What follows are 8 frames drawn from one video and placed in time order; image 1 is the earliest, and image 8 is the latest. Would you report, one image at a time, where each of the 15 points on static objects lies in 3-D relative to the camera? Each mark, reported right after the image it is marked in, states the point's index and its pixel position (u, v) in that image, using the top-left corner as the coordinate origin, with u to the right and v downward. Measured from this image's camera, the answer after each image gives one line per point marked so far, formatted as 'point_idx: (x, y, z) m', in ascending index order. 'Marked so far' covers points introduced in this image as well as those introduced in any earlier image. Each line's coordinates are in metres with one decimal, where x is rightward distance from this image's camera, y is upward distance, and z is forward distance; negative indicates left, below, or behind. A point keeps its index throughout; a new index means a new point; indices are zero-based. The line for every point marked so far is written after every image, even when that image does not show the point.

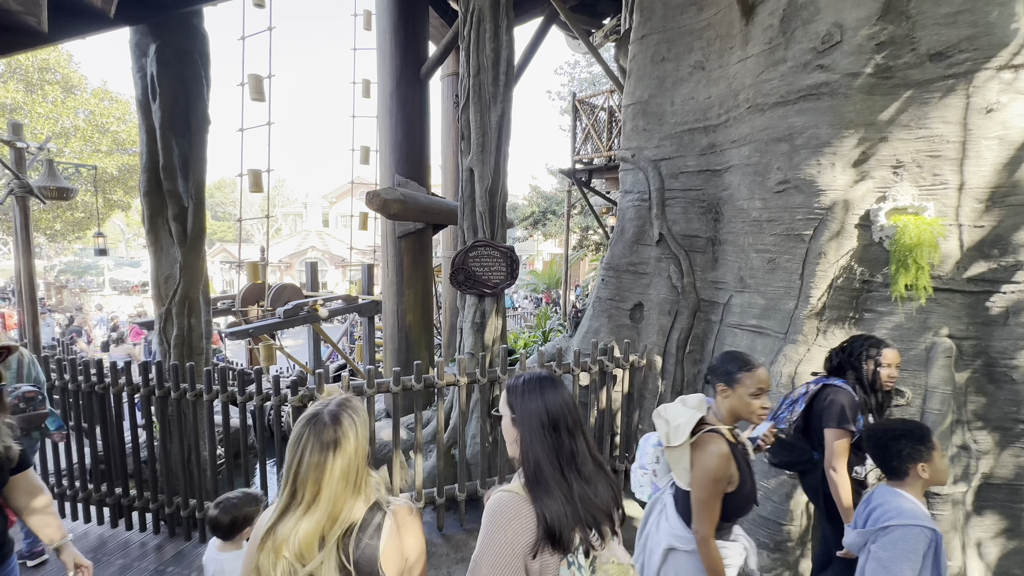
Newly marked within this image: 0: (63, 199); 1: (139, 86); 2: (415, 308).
0: (-5.9, +1.2, +5.8) m
1: (-3.0, +1.6, +3.6) m
2: (-1.2, -0.3, +5.5) m
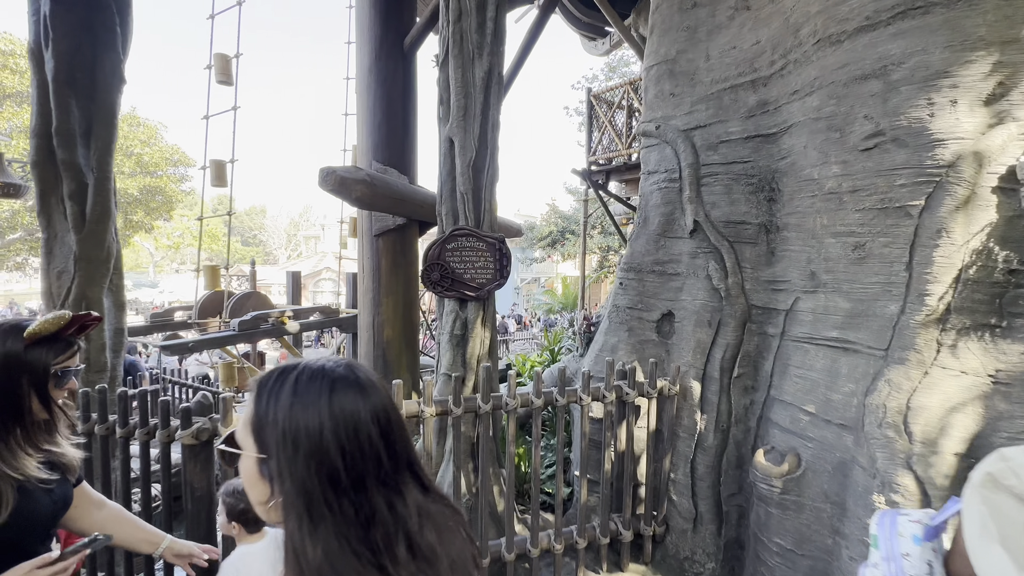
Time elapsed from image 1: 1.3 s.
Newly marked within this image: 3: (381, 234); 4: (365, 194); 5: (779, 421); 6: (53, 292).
0: (-5.9, +1.1, +5.2) m
1: (-3.1, +1.7, +2.9) m
2: (-1.2, -0.3, +4.6) m
3: (-1.3, +0.5, +4.5) m
4: (-1.2, +0.7, +3.6) m
5: (+1.7, -0.8, +2.8) m
6: (-3.1, 0.0, +3.0) m
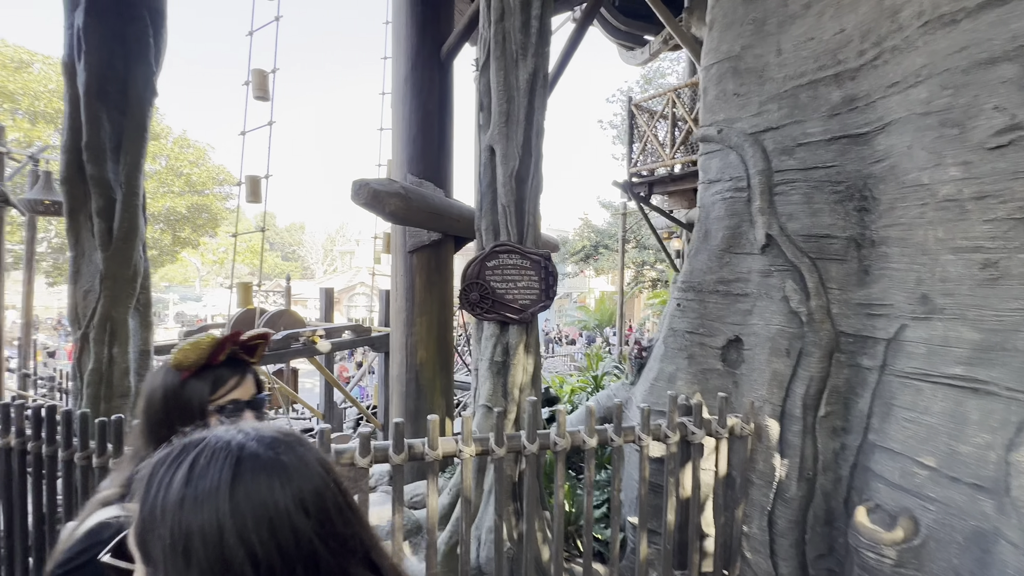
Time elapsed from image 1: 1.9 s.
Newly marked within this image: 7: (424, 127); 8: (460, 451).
0: (-5.4, +0.9, +5.3) m
1: (-2.8, +1.5, +2.8) m
2: (-0.8, -0.5, +4.3) m
3: (-0.9, +0.4, +4.2) m
4: (-0.8, +0.6, +3.4) m
5: (+2.0, -1.0, +2.4) m
6: (-2.8, -0.2, +2.9) m
7: (-0.8, +1.5, +4.3) m
8: (-0.3, -0.9, +2.4) m
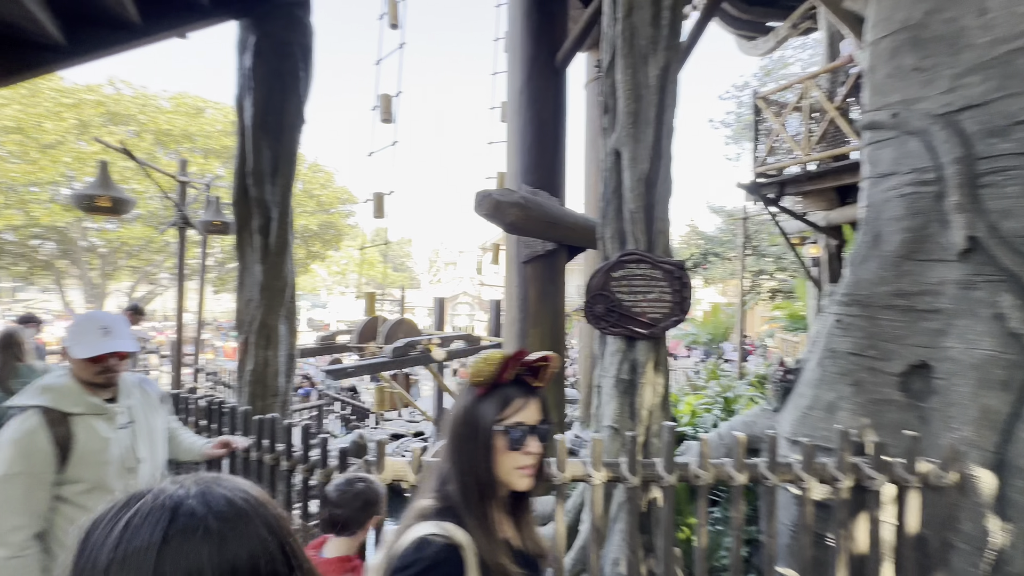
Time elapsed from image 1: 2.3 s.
0: (-4.0, +0.8, +6.2) m
1: (-2.0, +1.5, +3.2) m
2: (+0.3, -0.6, +4.2) m
3: (+0.2, +0.3, +4.2) m
4: (0.0, +0.5, +3.3) m
5: (+2.6, -1.0, +1.7) m
6: (-1.9, -0.2, +3.2) m
7: (+0.3, +1.4, +4.2) m
8: (+0.4, -0.9, +2.2) m
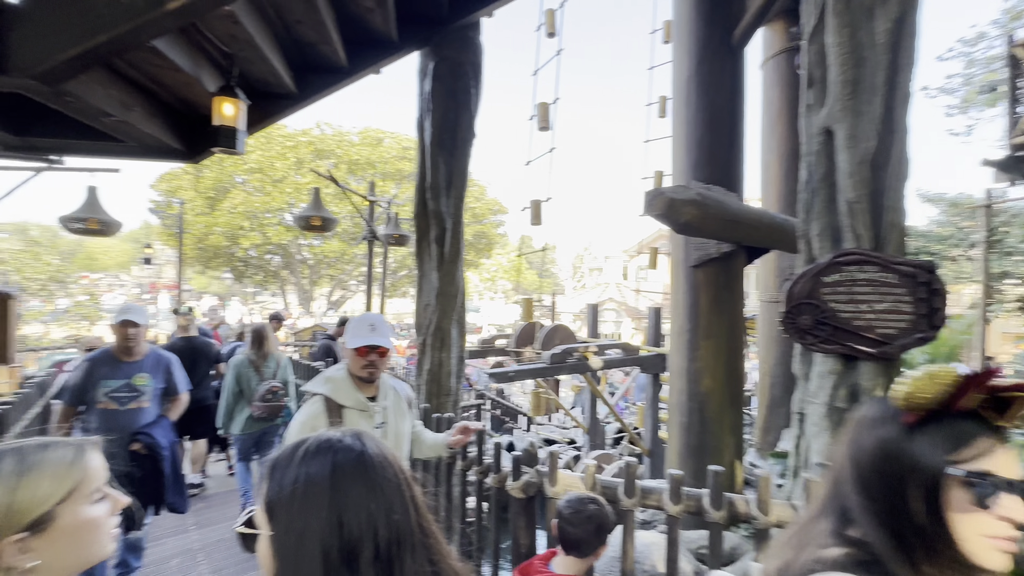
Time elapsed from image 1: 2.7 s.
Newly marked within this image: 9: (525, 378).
0: (-1.7, +0.7, +7.0) m
1: (-0.7, +1.4, +3.6) m
2: (+1.7, -0.7, +3.8) m
3: (+1.6, +0.2, +3.8) m
4: (+1.2, +0.5, +3.0) m
5: (+3.1, -1.1, +0.7) m
6: (-0.7, -0.3, +3.5) m
7: (+1.7, +1.4, +3.8) m
8: (+1.2, -1.0, +1.8) m
9: (+0.1, -0.9, +4.4) m
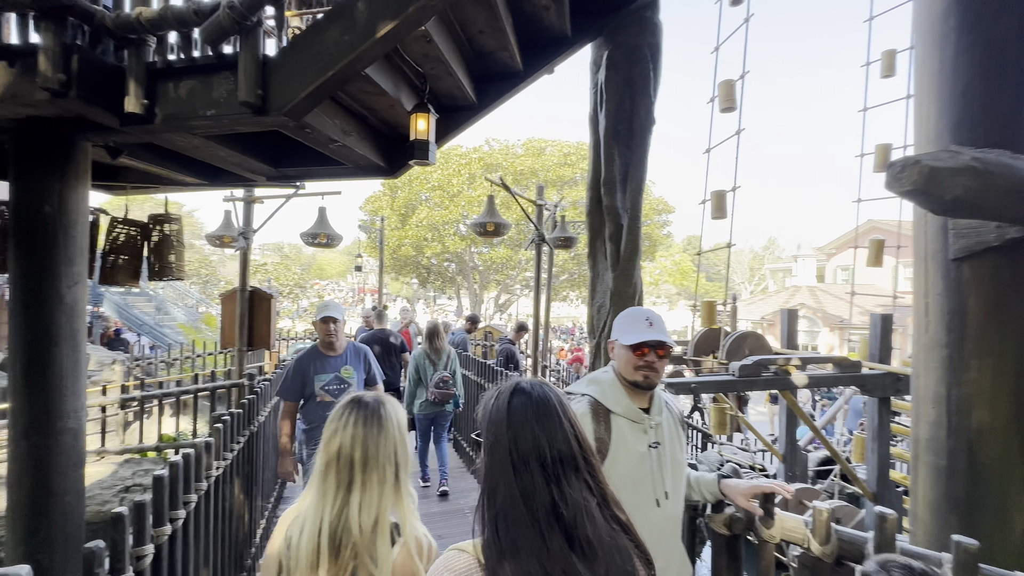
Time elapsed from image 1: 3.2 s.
0: (+0.9, +0.6, +7.0) m
1: (+0.6, +1.4, +3.4) m
2: (+3.0, -0.7, +2.8) m
3: (+2.9, +0.2, +2.8) m
4: (+2.2, +0.5, +2.2) m
5: (+3.2, -1.0, -0.6) m
6: (+0.6, -0.3, +3.3) m
7: (+3.0, +1.4, +2.8) m
8: (+1.8, -1.0, +1.1) m
9: (+1.7, -0.9, +3.9) m
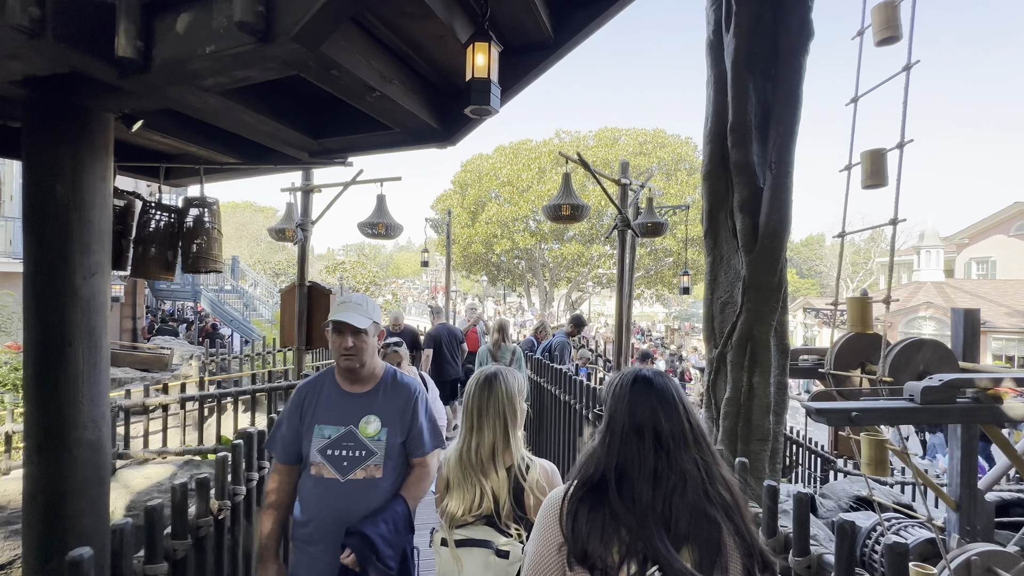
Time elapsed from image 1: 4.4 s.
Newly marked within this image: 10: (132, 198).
0: (+1.9, +0.7, +6.0) m
1: (+1.1, +1.5, +2.5) m
2: (+3.4, -0.6, +1.5) m
3: (+3.3, +0.3, +1.6) m
4: (+2.5, +0.5, +1.0) m
5: (+3.1, -1.0, -1.9) m
6: (+1.1, -0.2, +2.4) m
7: (+3.4, +1.4, +1.5) m
8: (+2.0, -0.9, 0.0) m
9: (+2.3, -0.8, +2.8) m
10: (-2.7, +0.6, +3.2) m
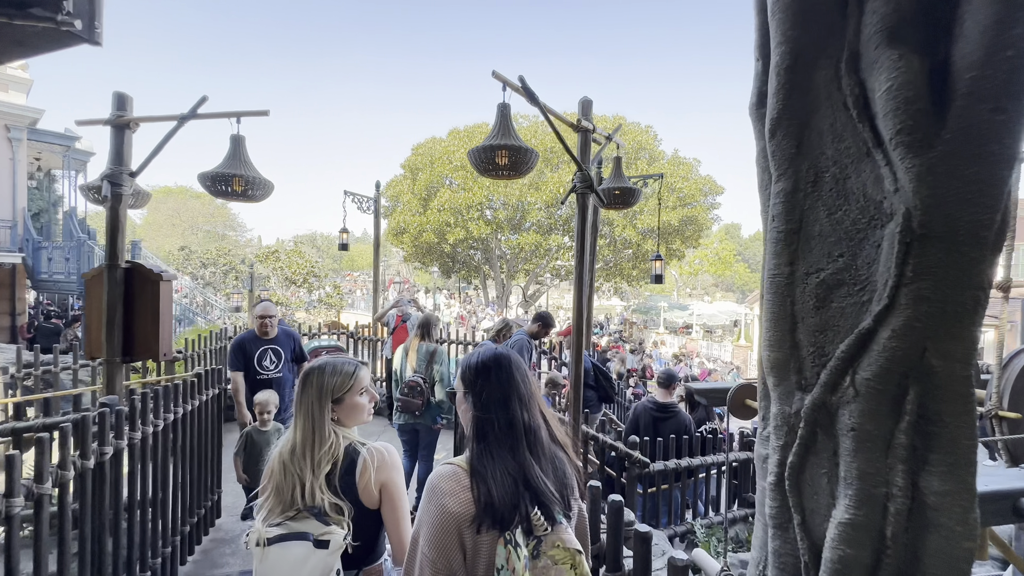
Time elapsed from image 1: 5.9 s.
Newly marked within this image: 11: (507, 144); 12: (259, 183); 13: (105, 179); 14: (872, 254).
0: (+1.2, +0.9, +4.6) m
1: (+0.7, +1.6, +1.0) m
2: (+3.0, -0.6, +0.3) m
3: (+2.9, +0.3, +0.3) m
4: (+2.2, +0.6, -0.3) m
5: (+3.0, -1.0, -3.1) m
6: (+0.7, -0.1, +1.0) m
7: (+3.0, +1.5, +0.3) m
8: (+1.7, -0.8, -1.3) m
9: (+1.8, -0.7, +1.5) m
10: (-3.2, +0.7, +1.4) m
11: (0.0, +1.0, +3.2) m
12: (-2.1, +0.9, +3.8) m
13: (-3.2, +0.8, +3.6) m
14: (+0.7, +0.1, +0.9) m
